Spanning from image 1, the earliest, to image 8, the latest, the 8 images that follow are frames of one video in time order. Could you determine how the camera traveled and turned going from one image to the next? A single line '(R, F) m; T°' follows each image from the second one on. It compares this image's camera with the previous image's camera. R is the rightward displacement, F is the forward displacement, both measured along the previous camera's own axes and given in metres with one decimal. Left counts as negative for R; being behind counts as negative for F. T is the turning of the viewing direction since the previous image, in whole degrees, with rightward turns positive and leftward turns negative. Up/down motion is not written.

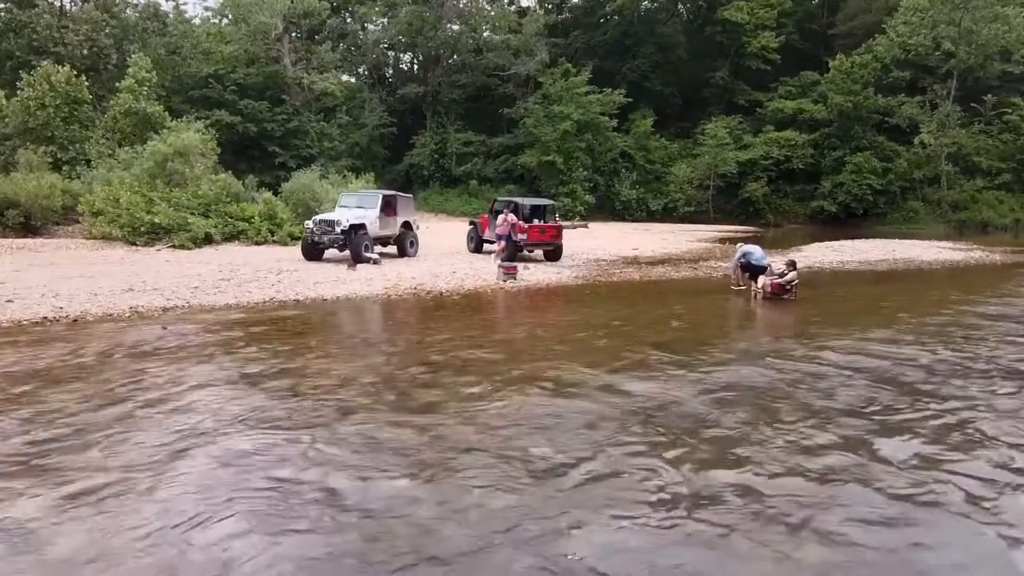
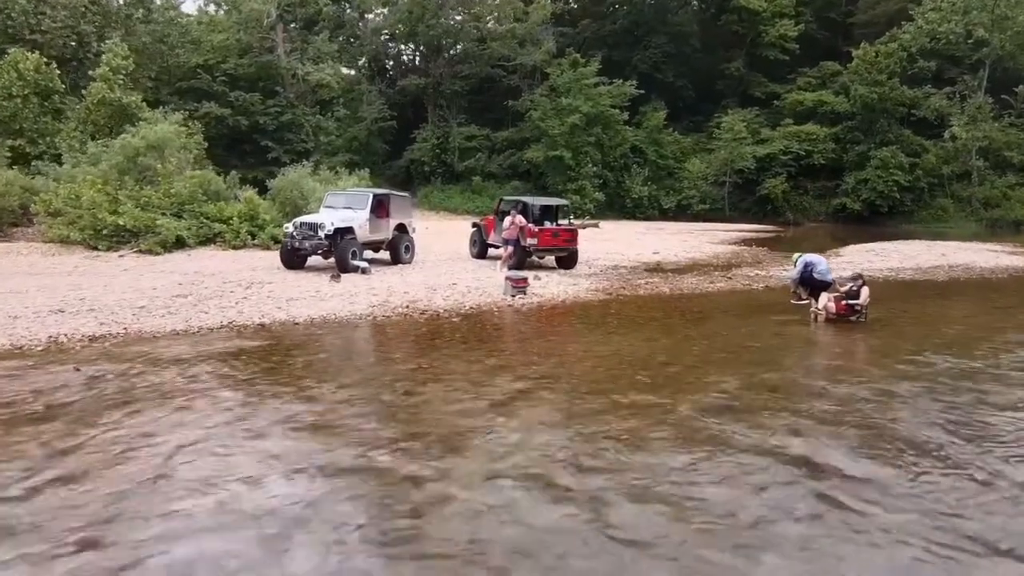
(-0.1, +2.3) m; 0°
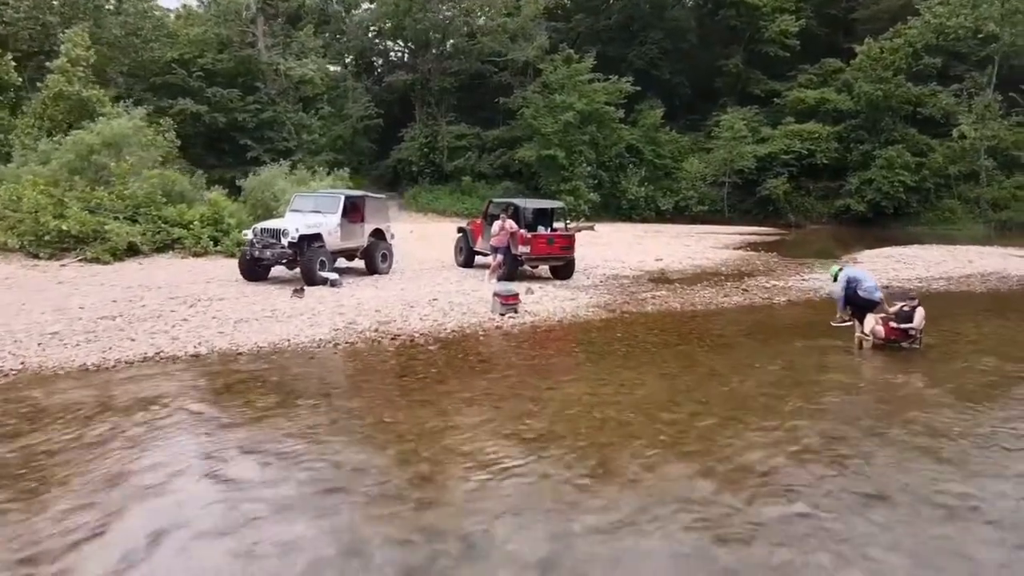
(+0.1, +1.8) m; +1°
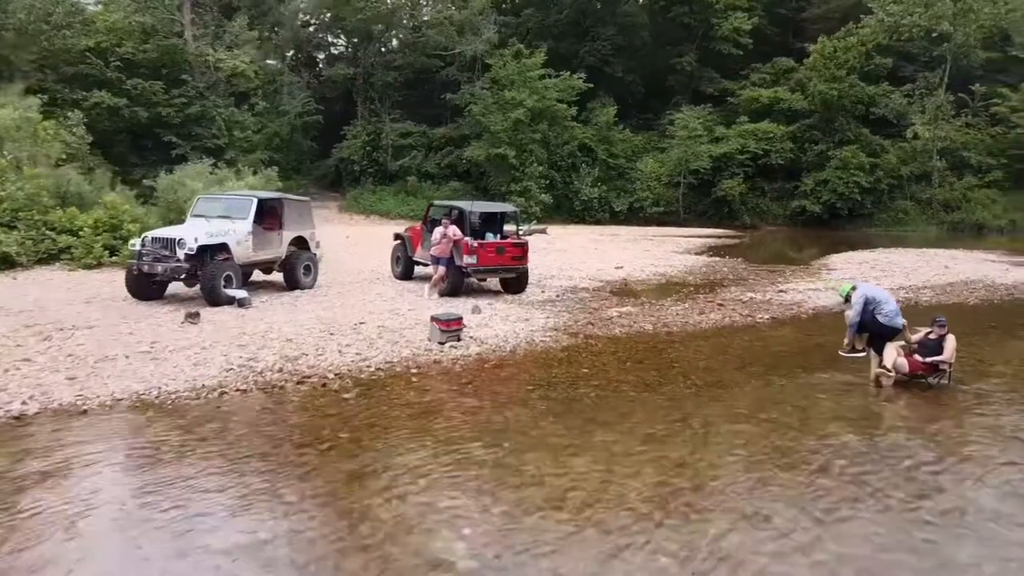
(+0.1, +2.0) m; +4°
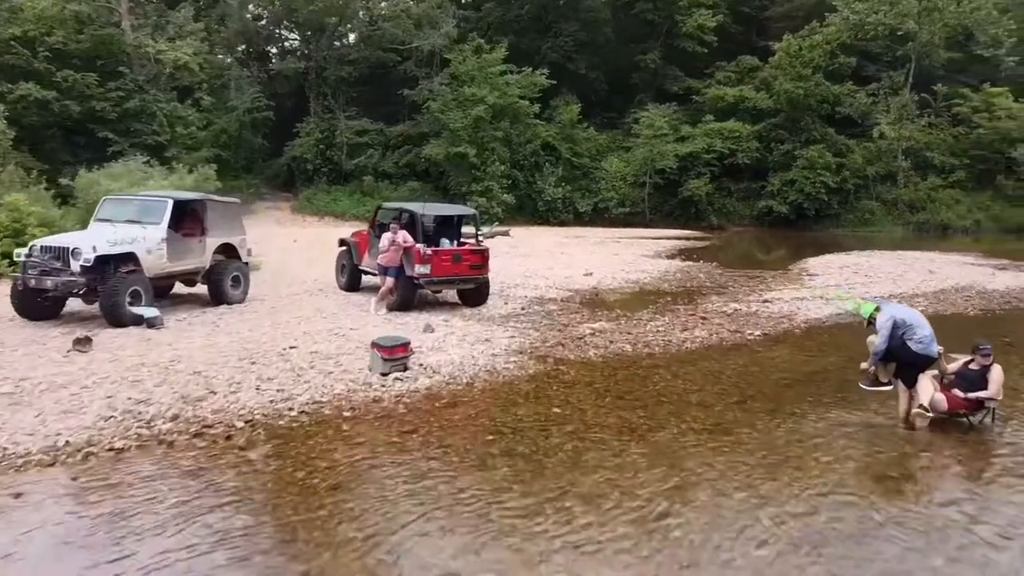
(+0.1, +1.5) m; +3°
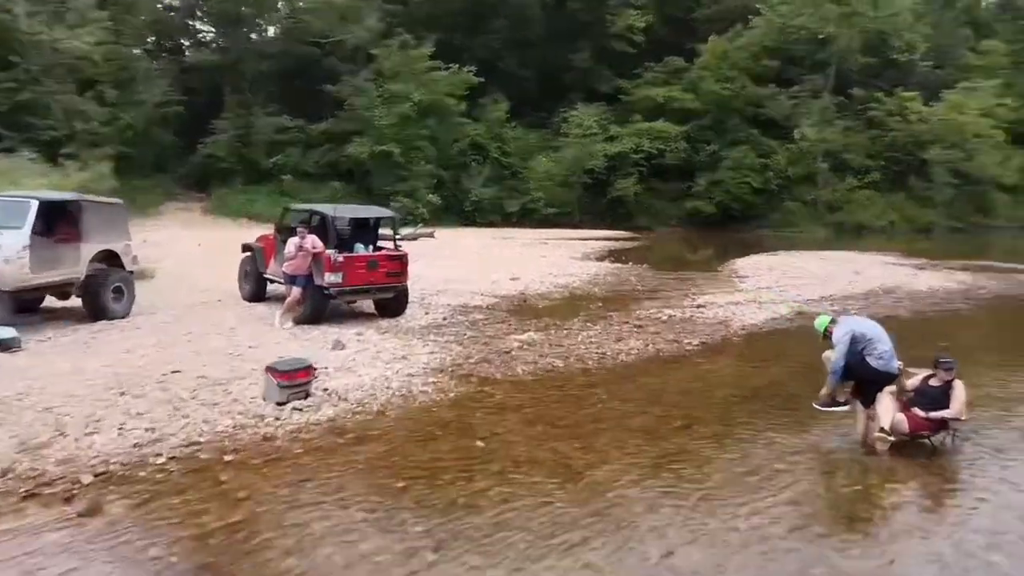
(+0.1, +0.9) m; +5°
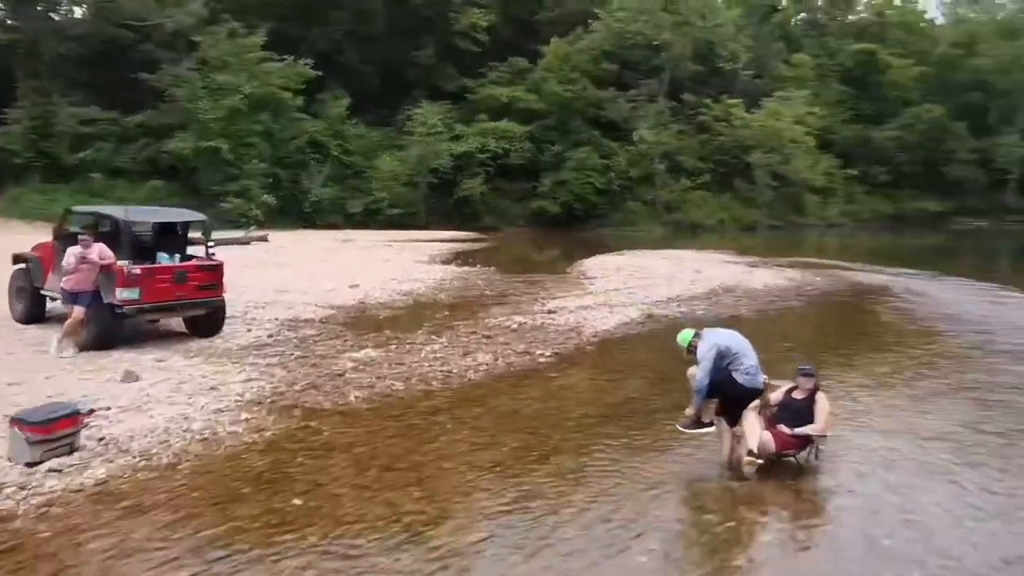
(+0.2, +0.9) m; +12°
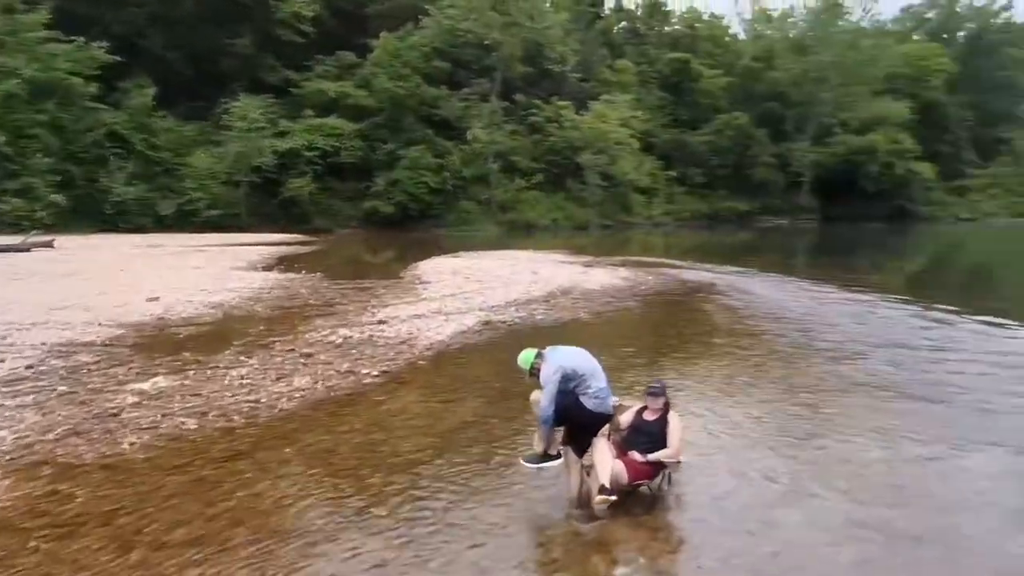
(+0.2, +0.9) m; +13°
